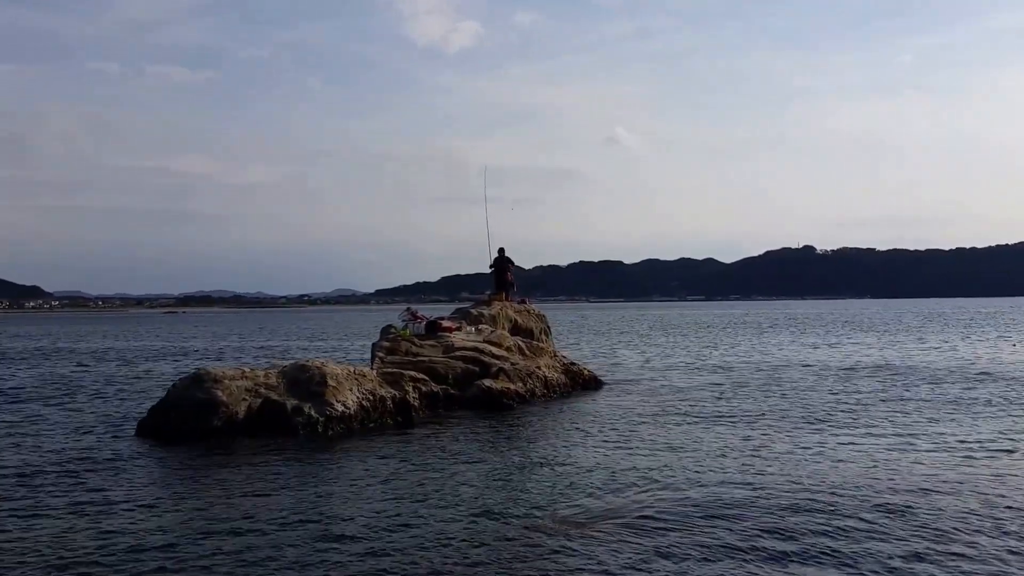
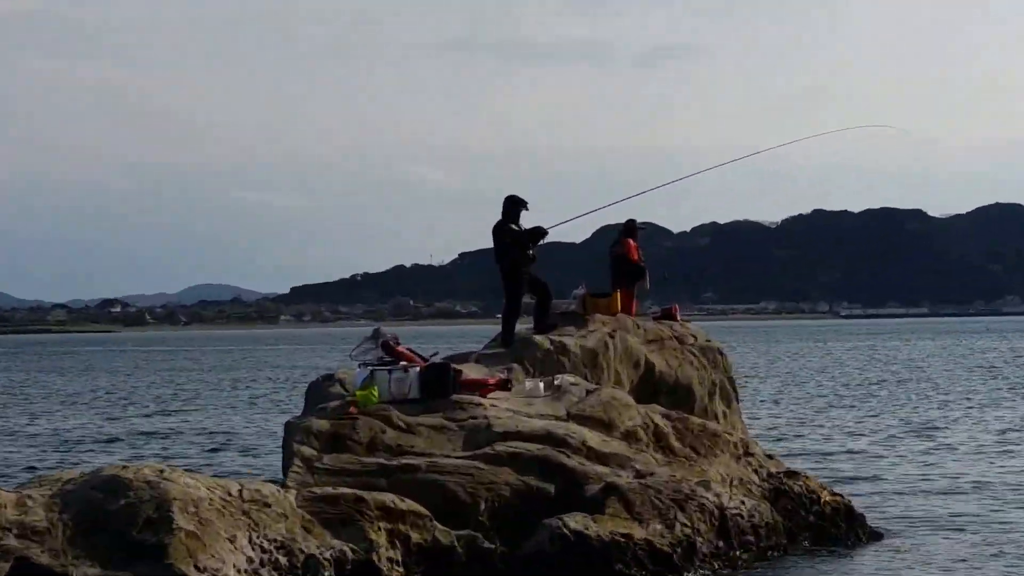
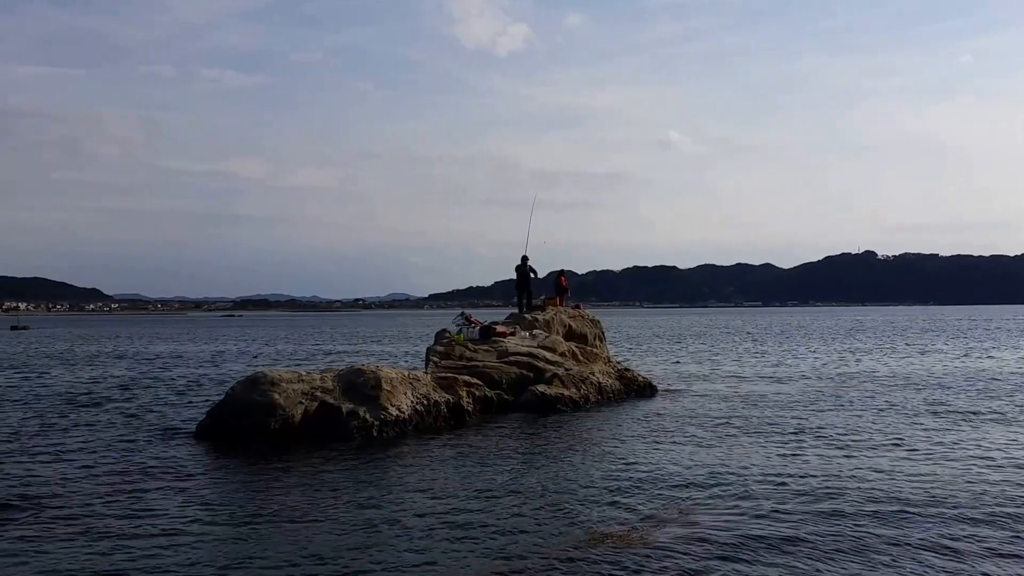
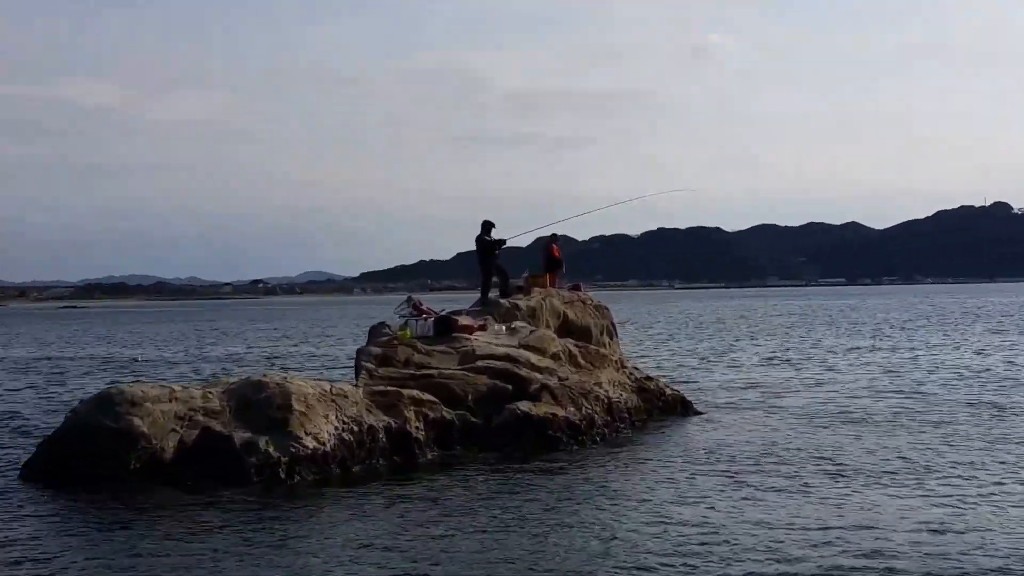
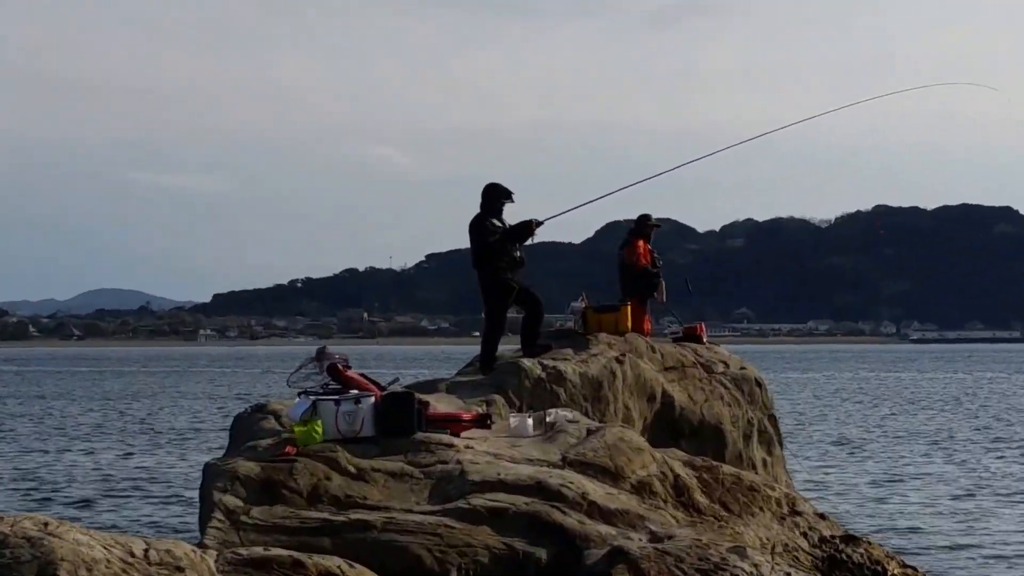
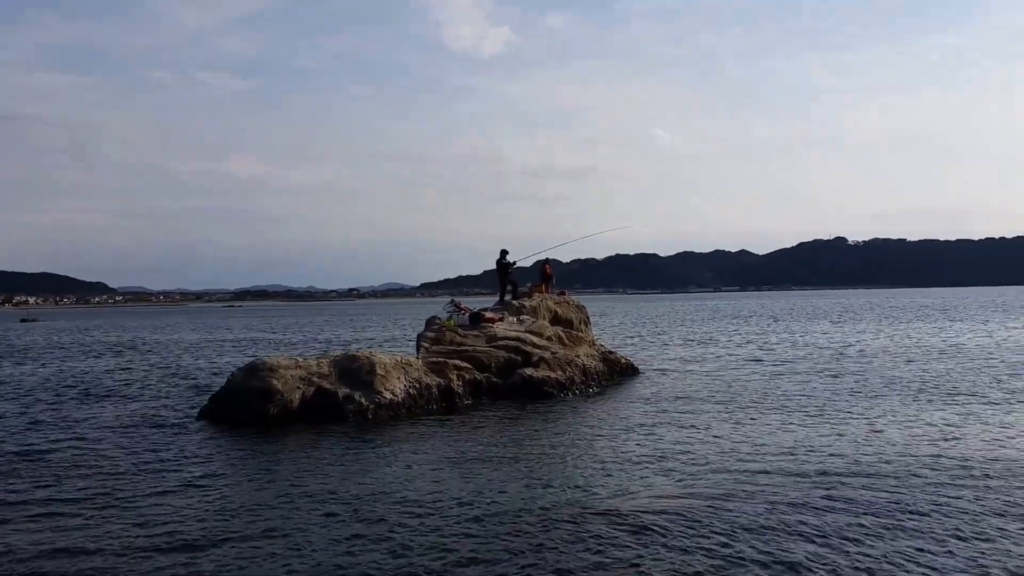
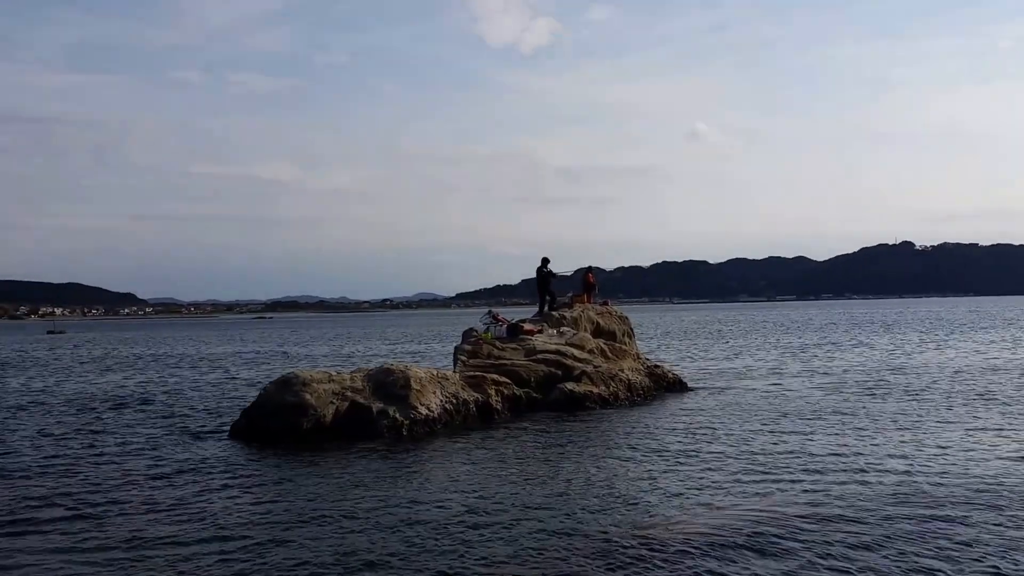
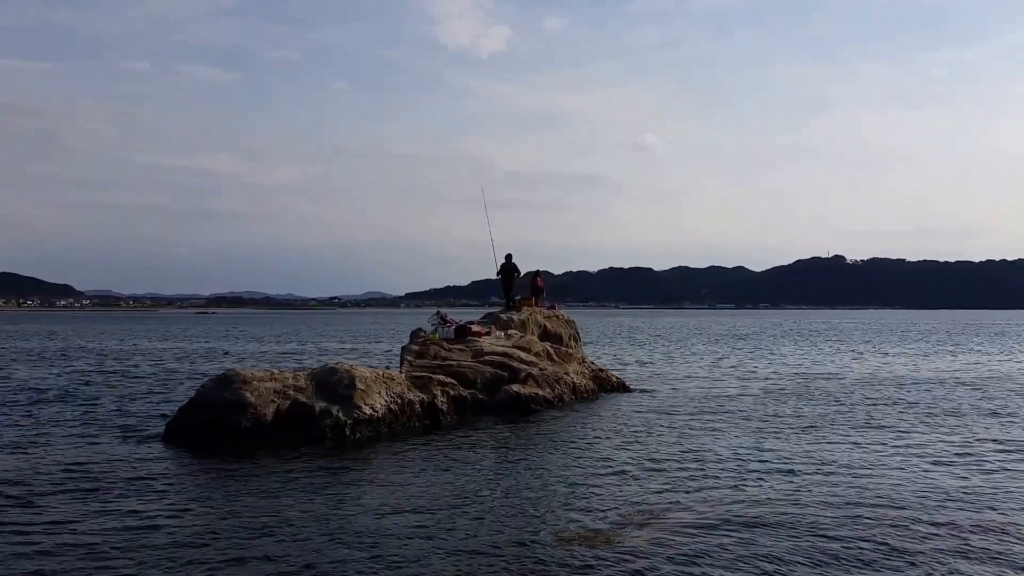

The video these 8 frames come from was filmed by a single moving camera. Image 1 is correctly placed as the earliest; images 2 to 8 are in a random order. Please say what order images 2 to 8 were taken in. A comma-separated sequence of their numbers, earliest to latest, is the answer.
8, 3, 7, 6, 4, 2, 5
